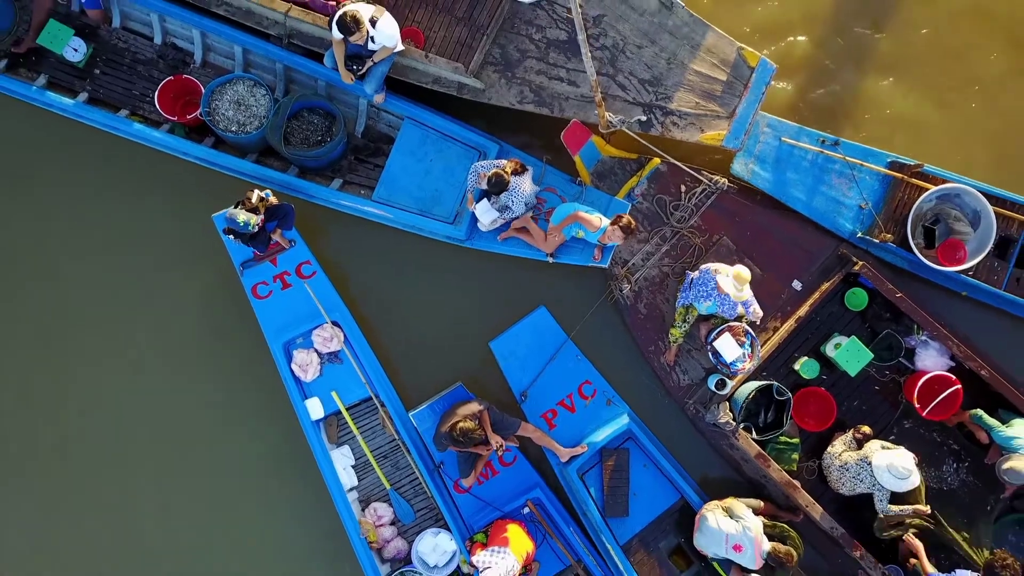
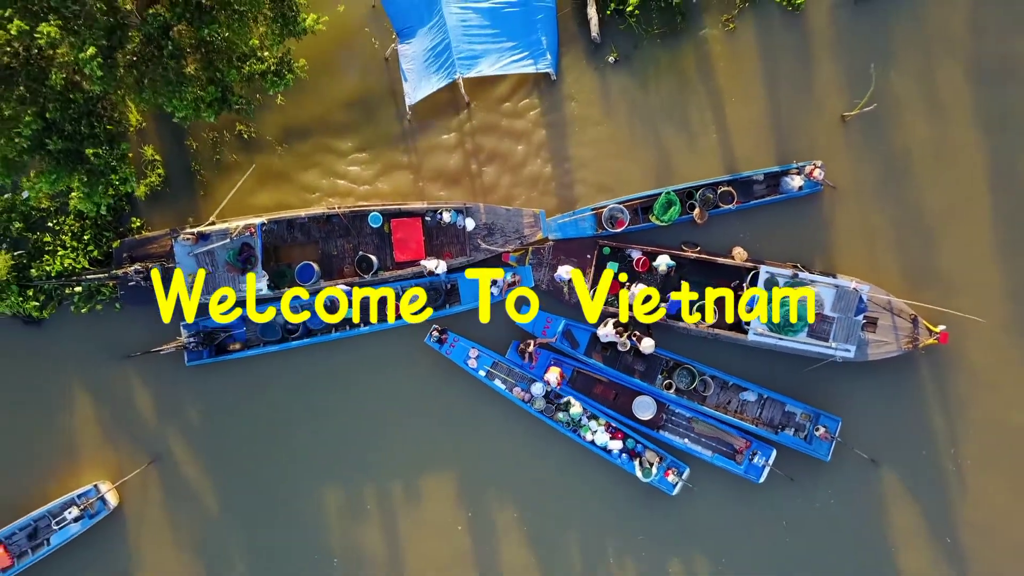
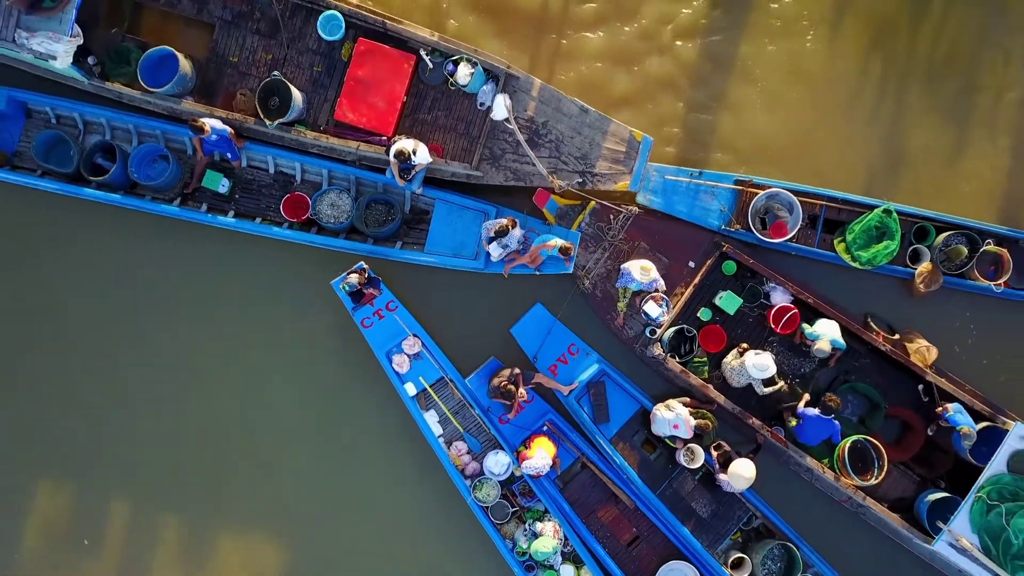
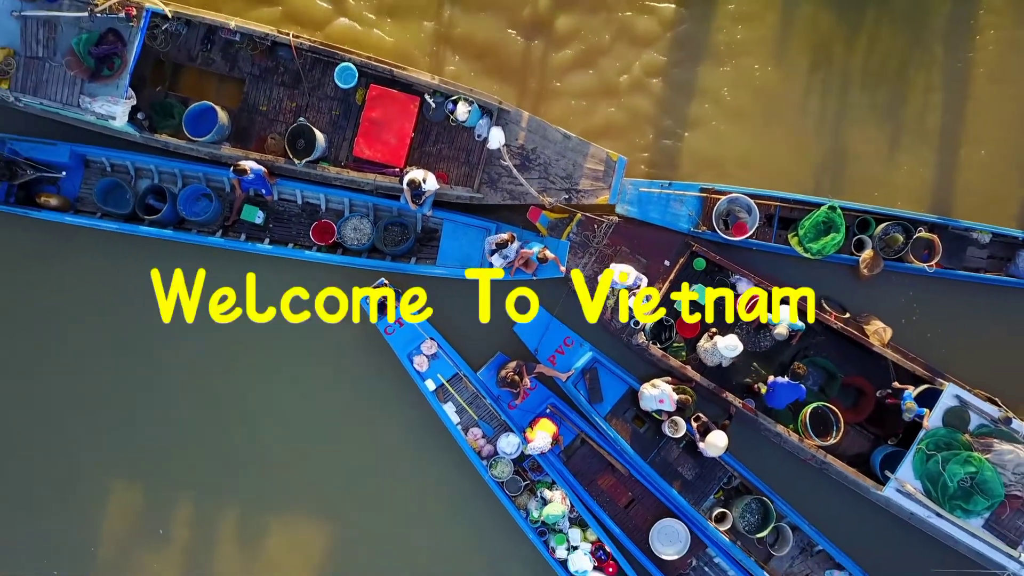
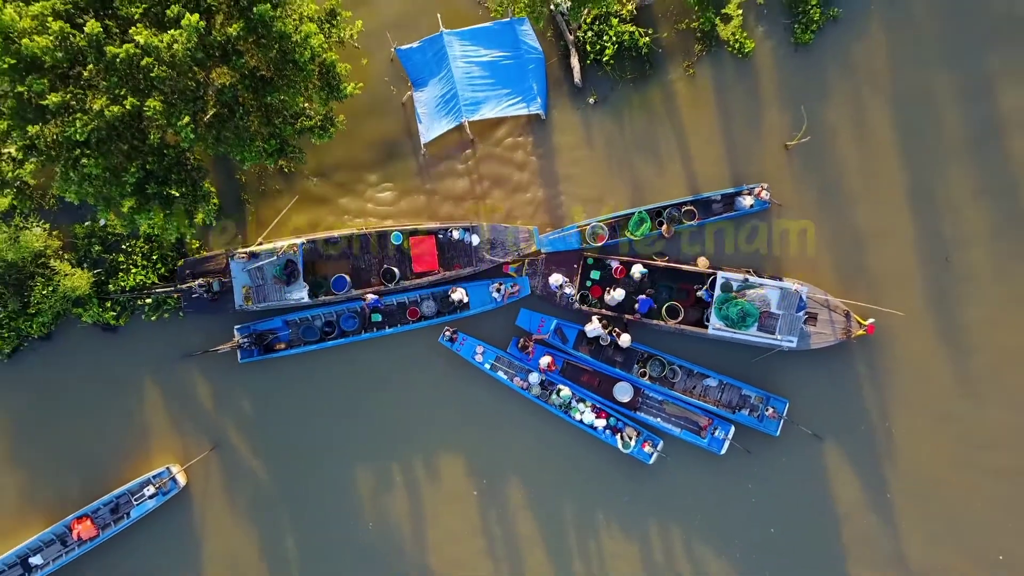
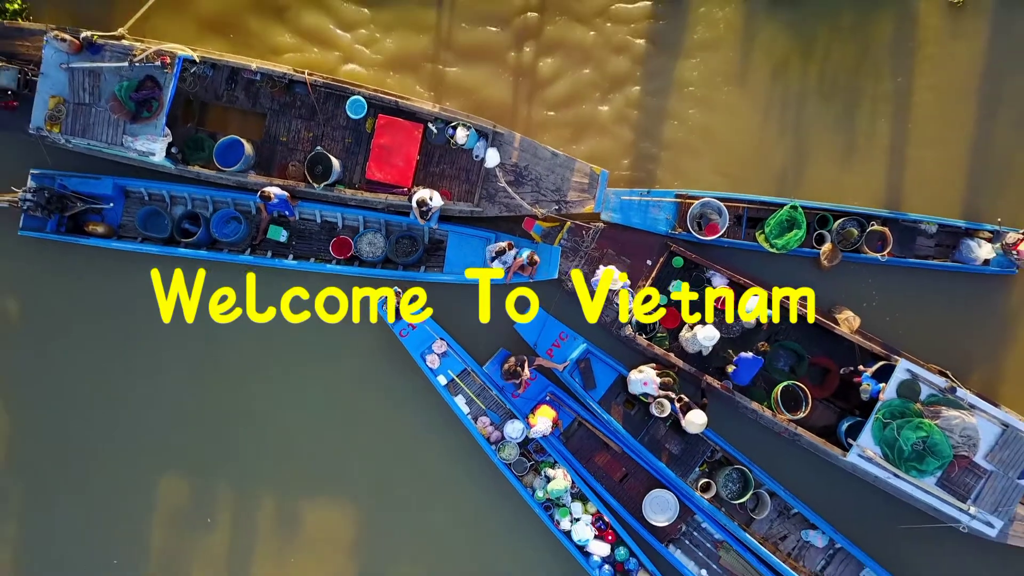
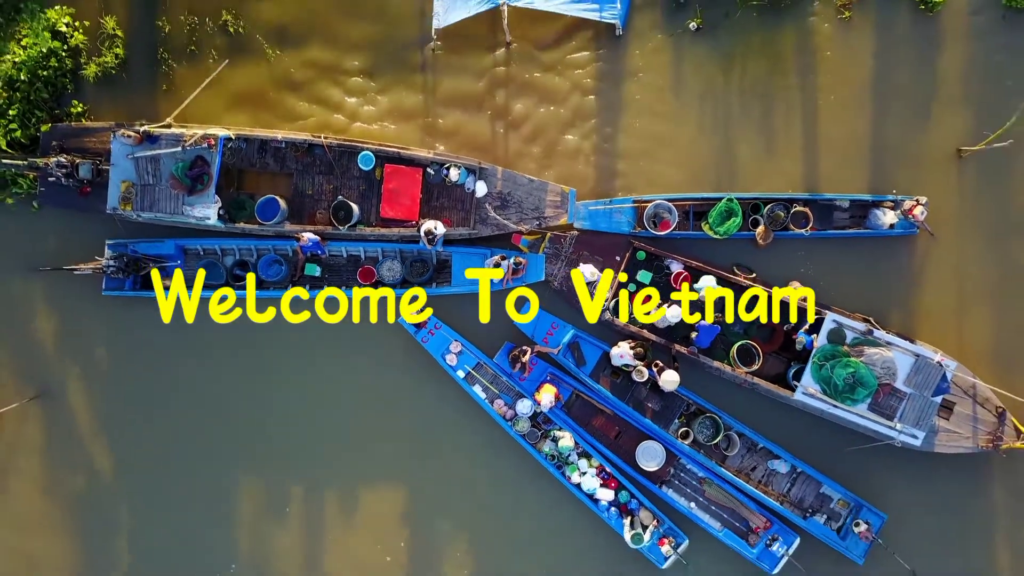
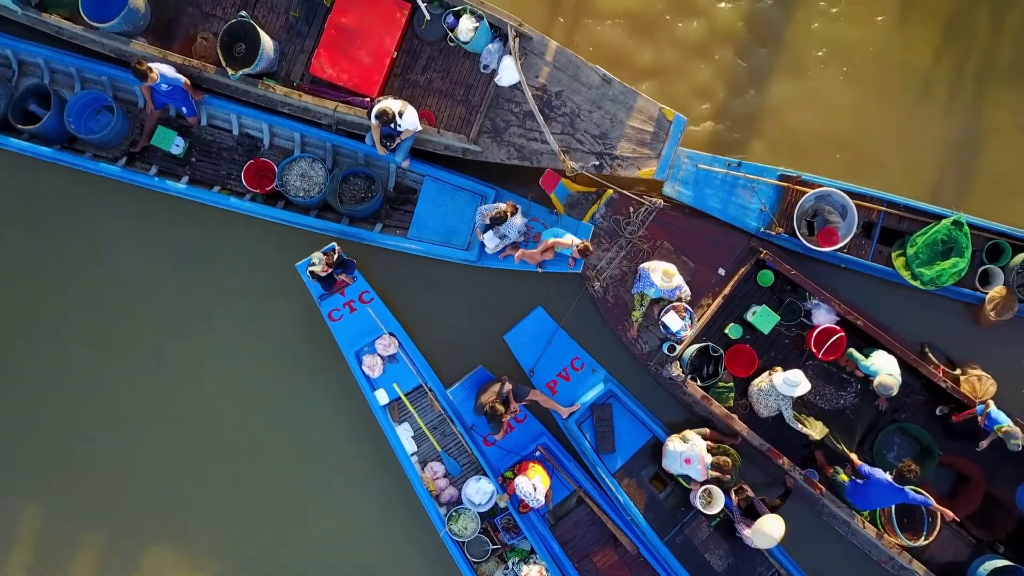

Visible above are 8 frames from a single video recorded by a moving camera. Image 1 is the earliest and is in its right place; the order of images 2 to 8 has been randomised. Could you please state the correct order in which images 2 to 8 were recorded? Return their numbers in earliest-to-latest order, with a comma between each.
8, 3, 4, 6, 7, 2, 5
